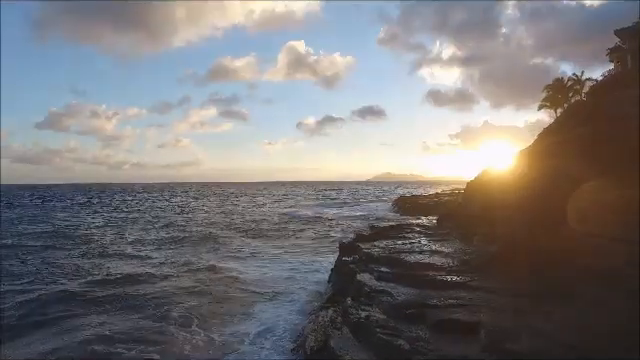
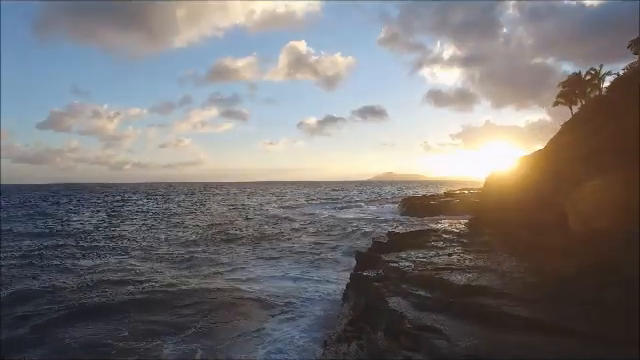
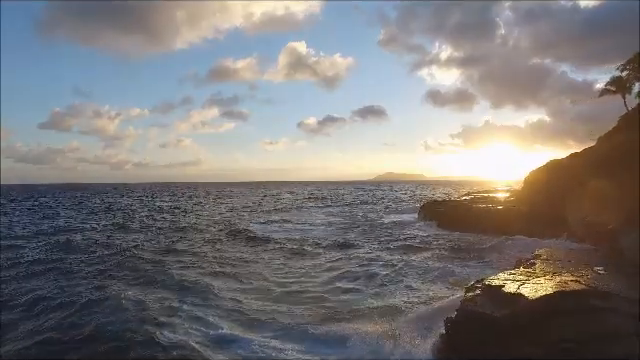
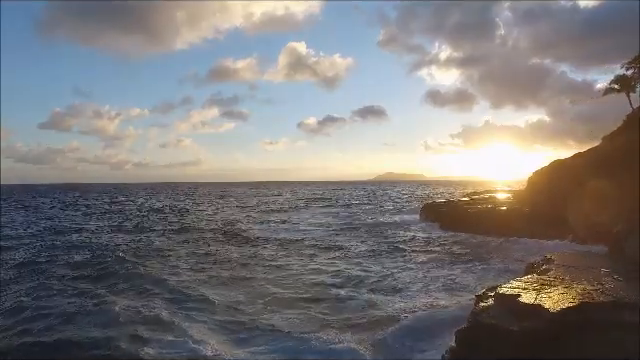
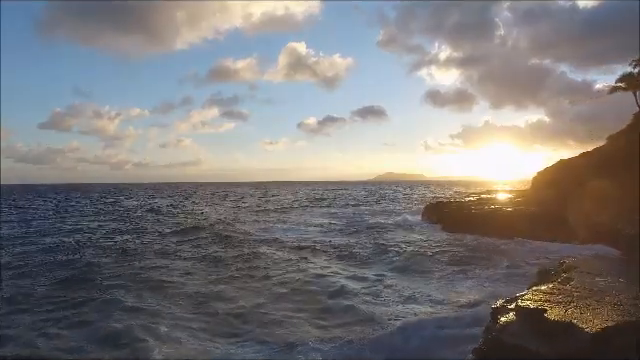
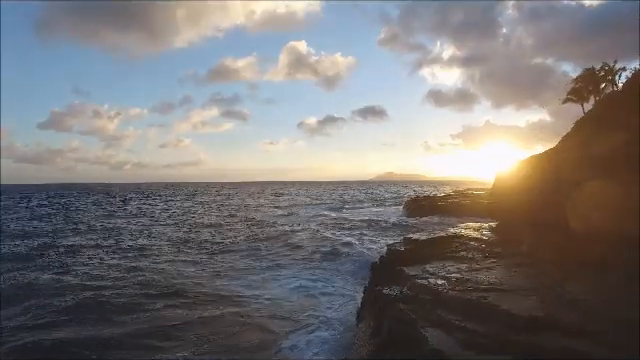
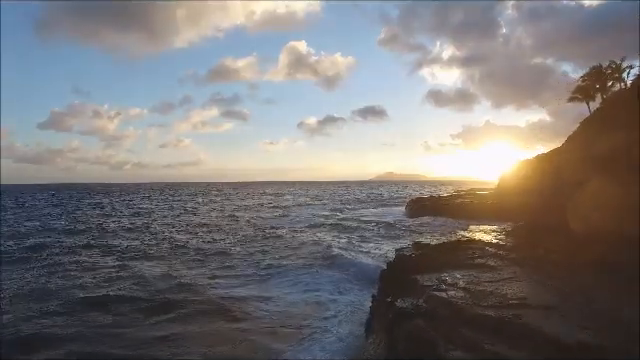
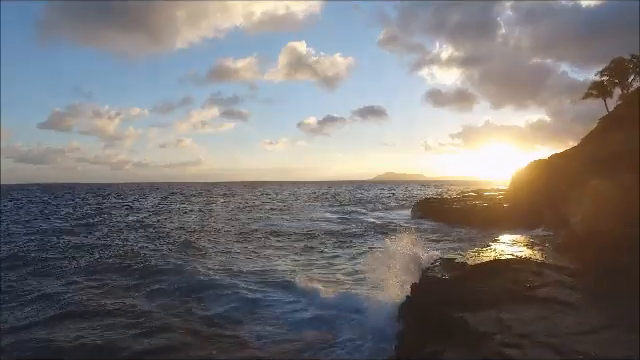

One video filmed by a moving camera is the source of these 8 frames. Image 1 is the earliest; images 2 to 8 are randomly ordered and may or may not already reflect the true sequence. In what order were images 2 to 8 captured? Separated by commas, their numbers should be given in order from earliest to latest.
2, 6, 7, 8, 3, 4, 5
